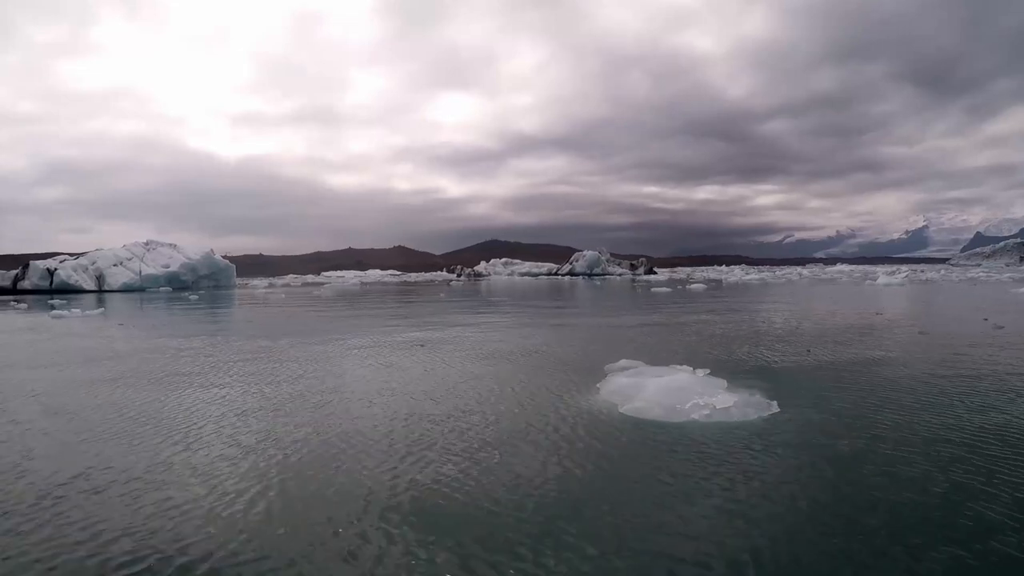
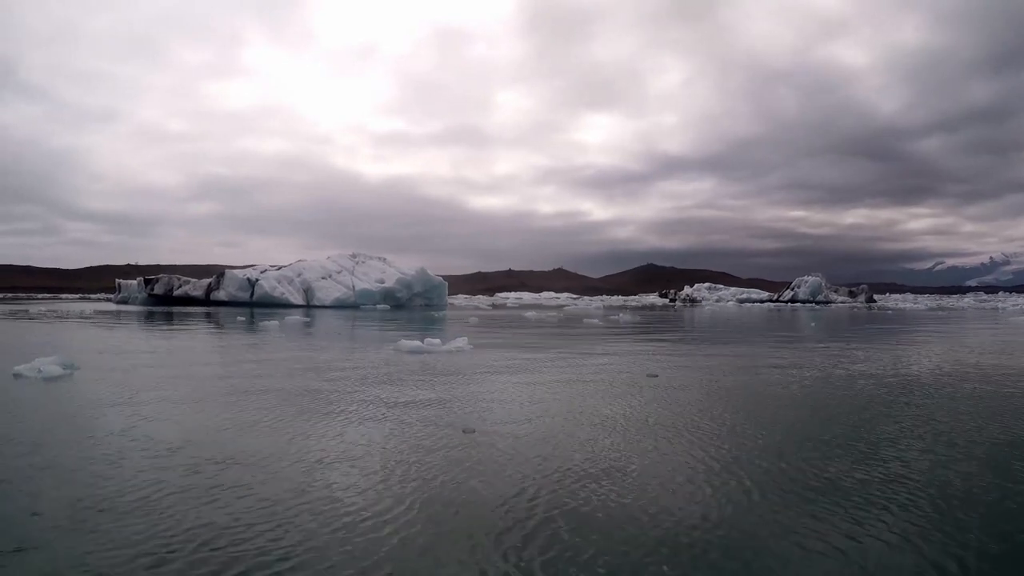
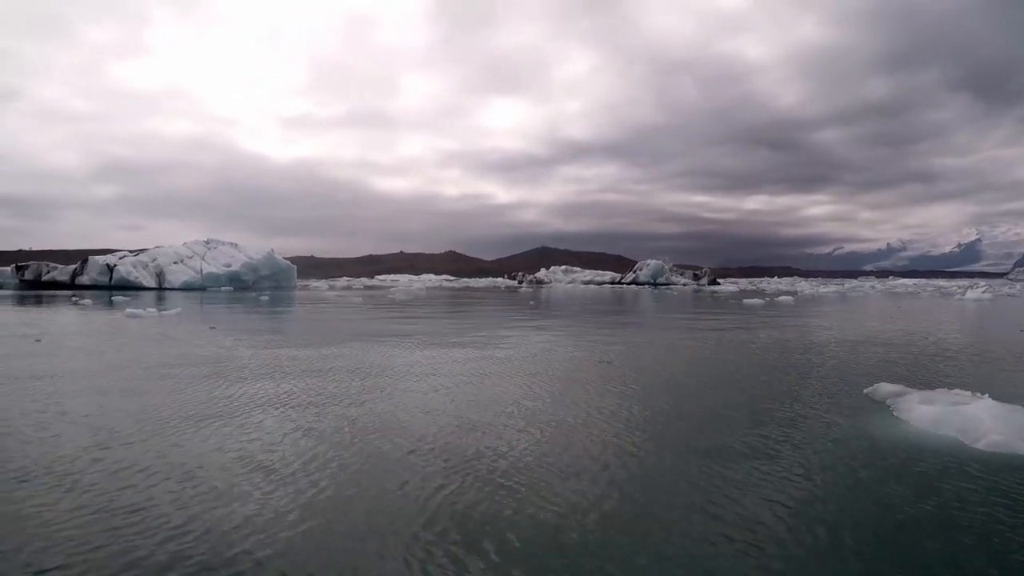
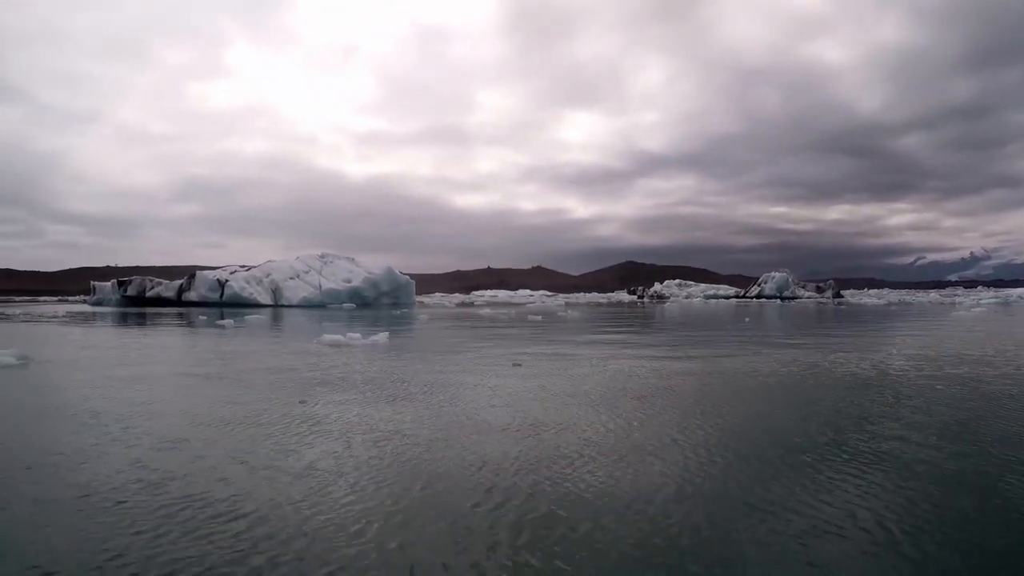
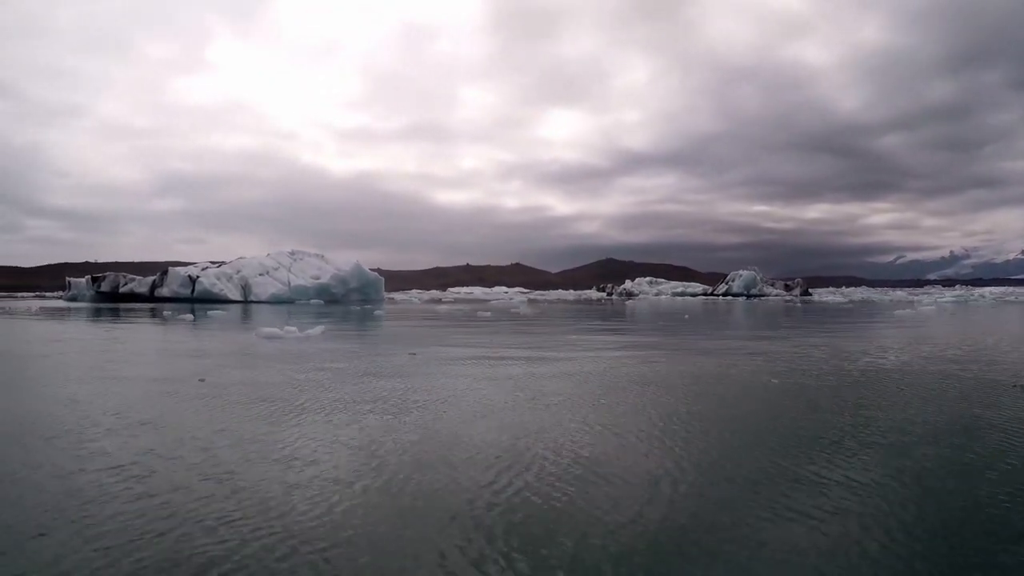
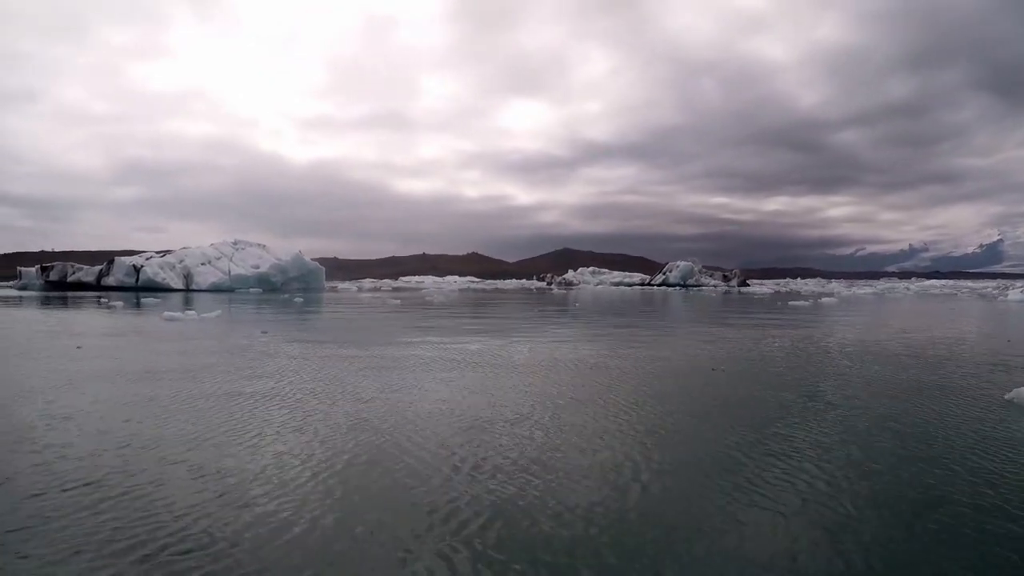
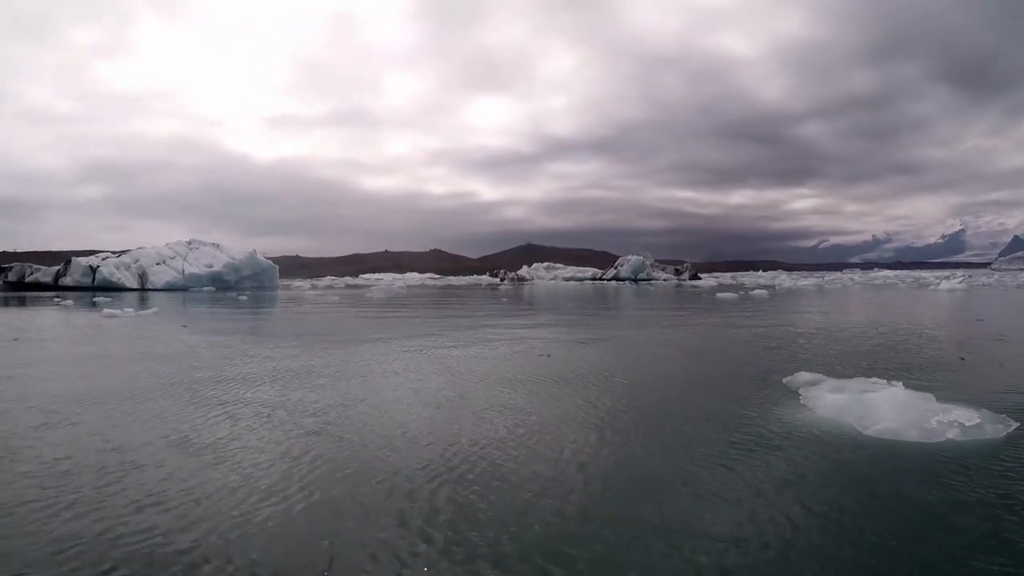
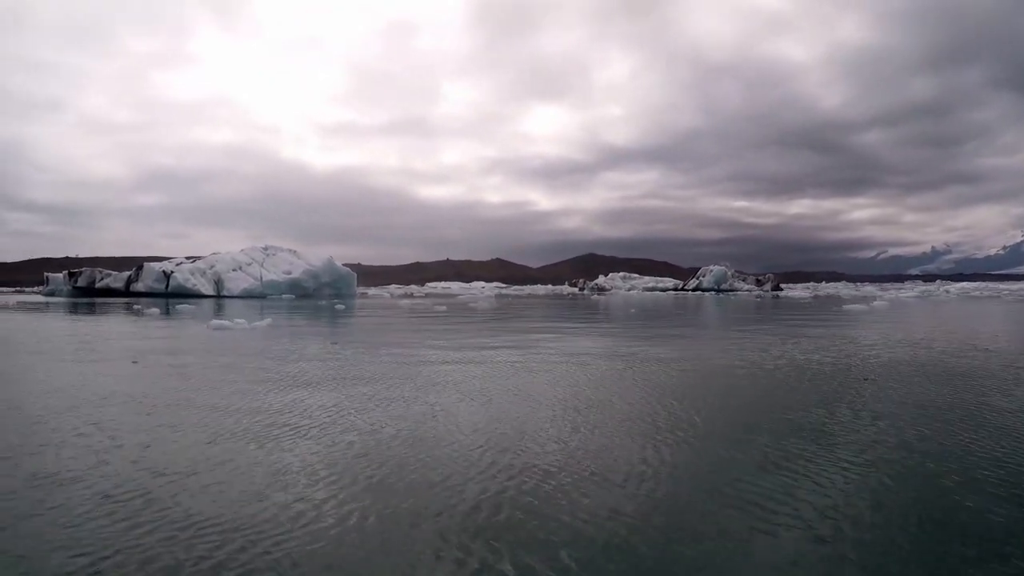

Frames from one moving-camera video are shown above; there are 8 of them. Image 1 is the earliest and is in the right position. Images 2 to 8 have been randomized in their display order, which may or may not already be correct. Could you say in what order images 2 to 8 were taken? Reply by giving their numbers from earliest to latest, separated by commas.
7, 3, 6, 8, 5, 4, 2
